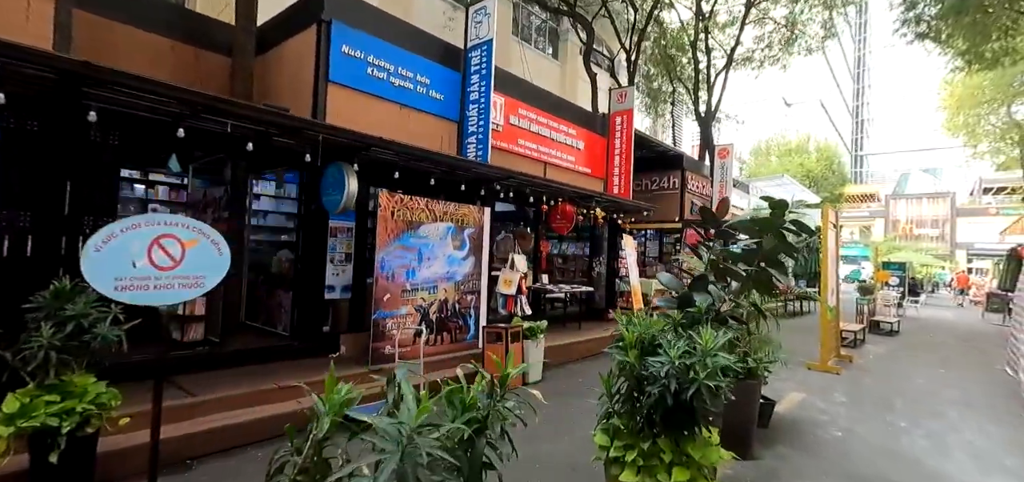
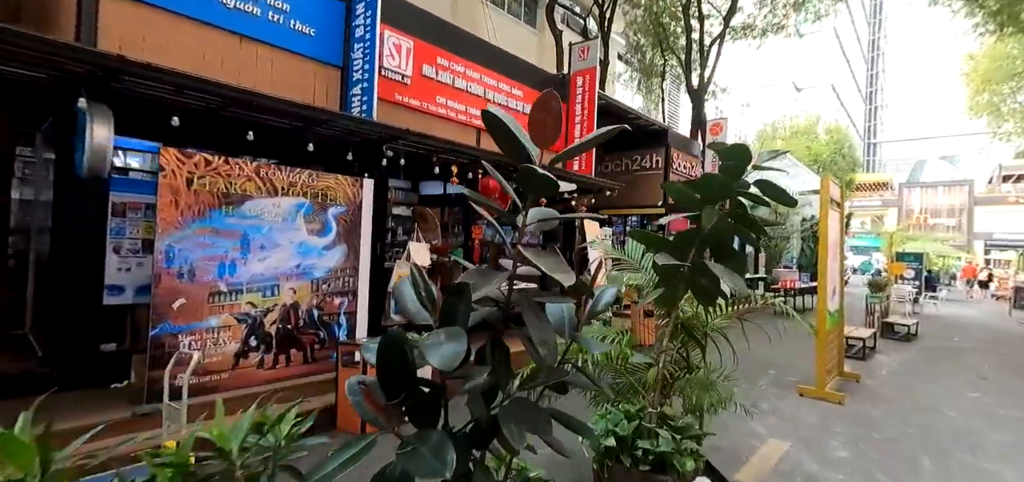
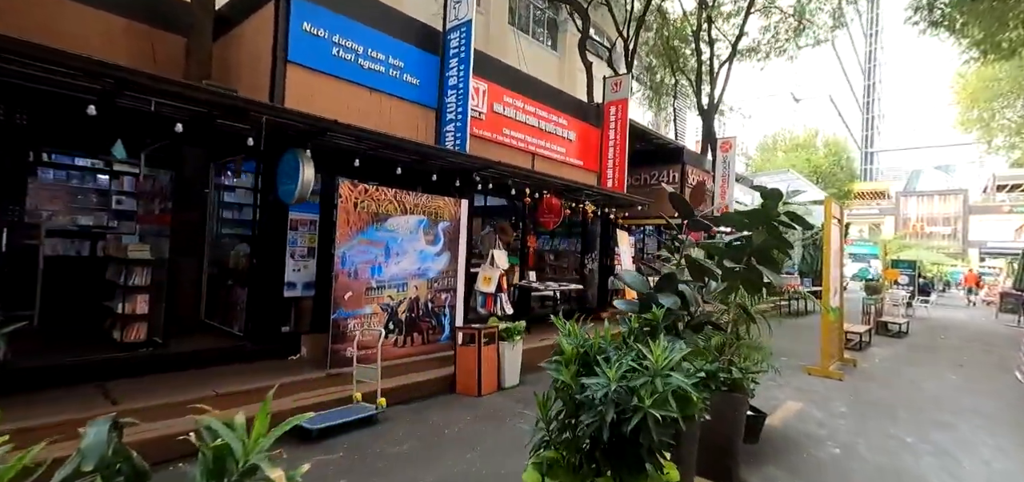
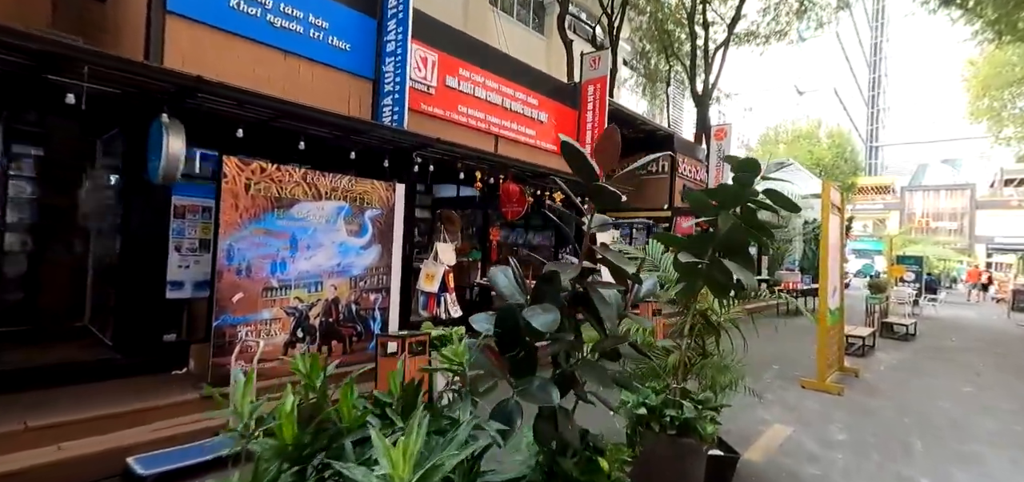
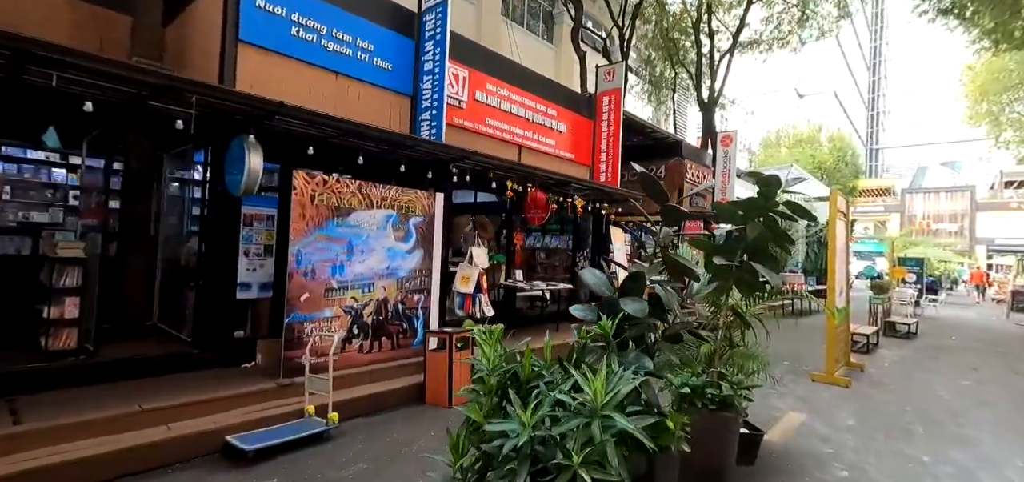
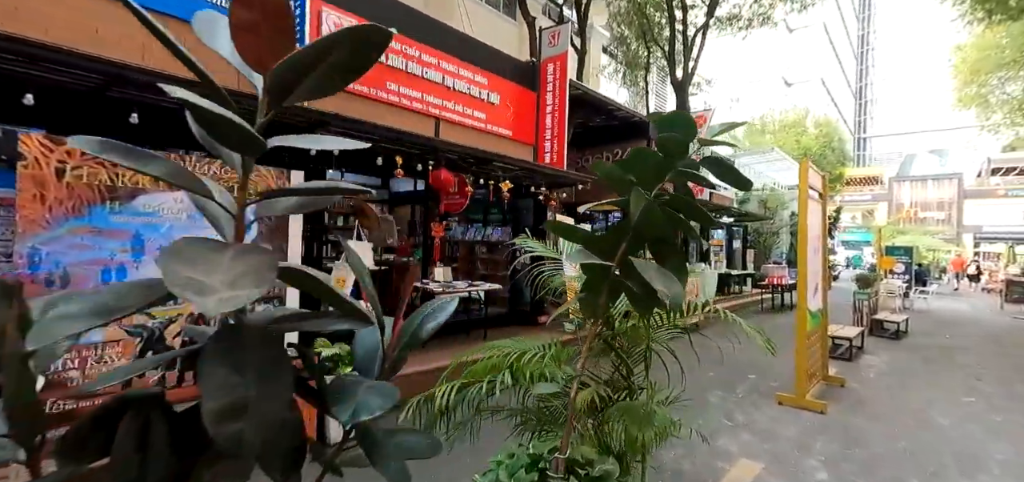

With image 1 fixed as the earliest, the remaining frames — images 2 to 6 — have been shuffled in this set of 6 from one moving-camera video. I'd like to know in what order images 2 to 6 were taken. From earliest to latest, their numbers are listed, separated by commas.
3, 5, 4, 2, 6
